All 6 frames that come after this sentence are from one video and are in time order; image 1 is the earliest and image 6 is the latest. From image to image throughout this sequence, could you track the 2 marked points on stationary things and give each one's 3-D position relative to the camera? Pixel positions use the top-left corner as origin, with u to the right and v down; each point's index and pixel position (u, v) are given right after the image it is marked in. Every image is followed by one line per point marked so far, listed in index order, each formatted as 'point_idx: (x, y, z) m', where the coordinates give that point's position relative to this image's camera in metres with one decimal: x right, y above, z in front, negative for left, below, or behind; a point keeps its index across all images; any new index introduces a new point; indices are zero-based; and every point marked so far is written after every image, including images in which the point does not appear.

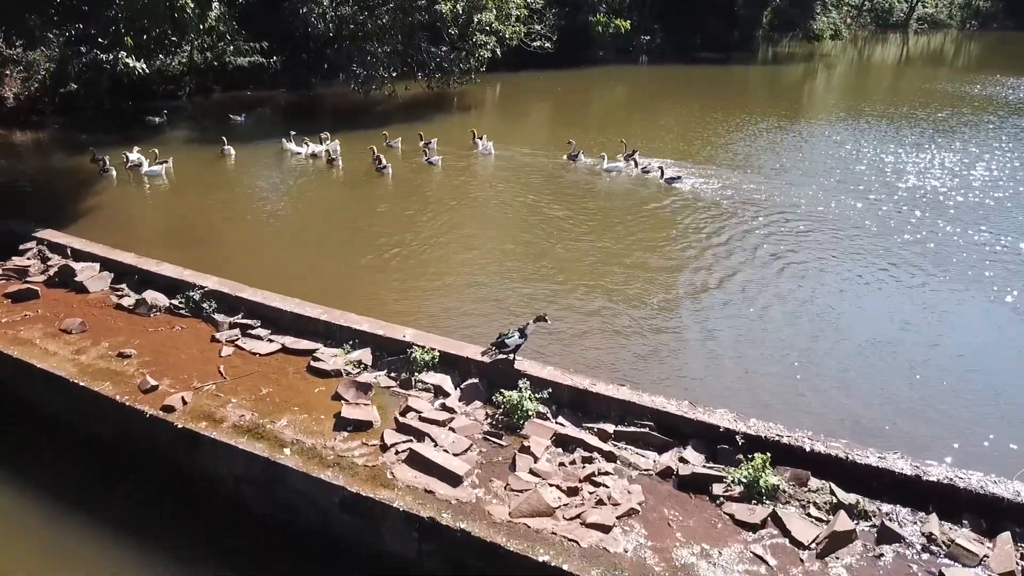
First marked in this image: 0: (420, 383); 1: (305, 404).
0: (-1.0, -1.0, +7.6) m
1: (-2.1, -1.2, +7.4) m
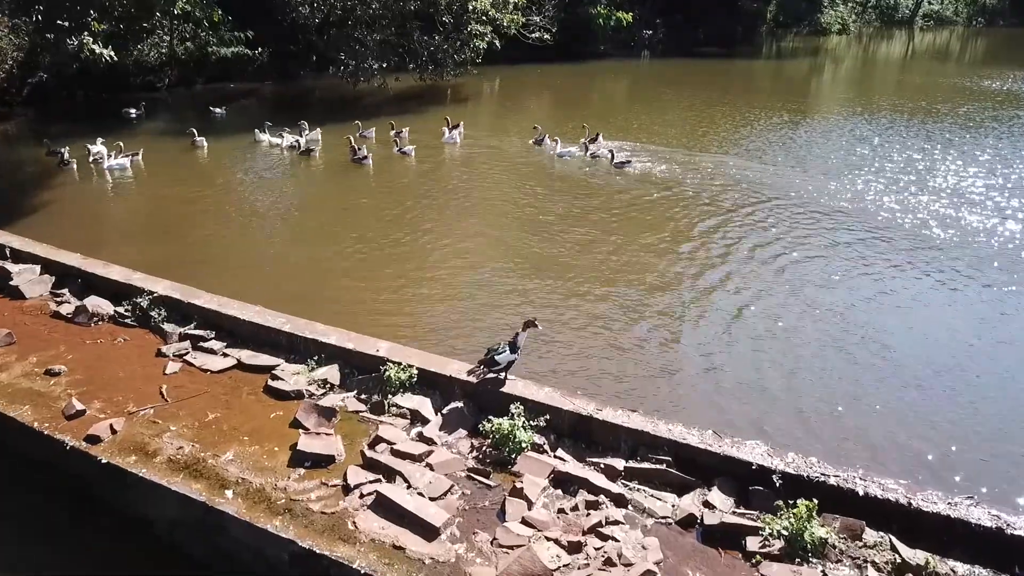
0: (-1.1, -1.1, +6.5) m
1: (-2.2, -1.3, +6.3) m
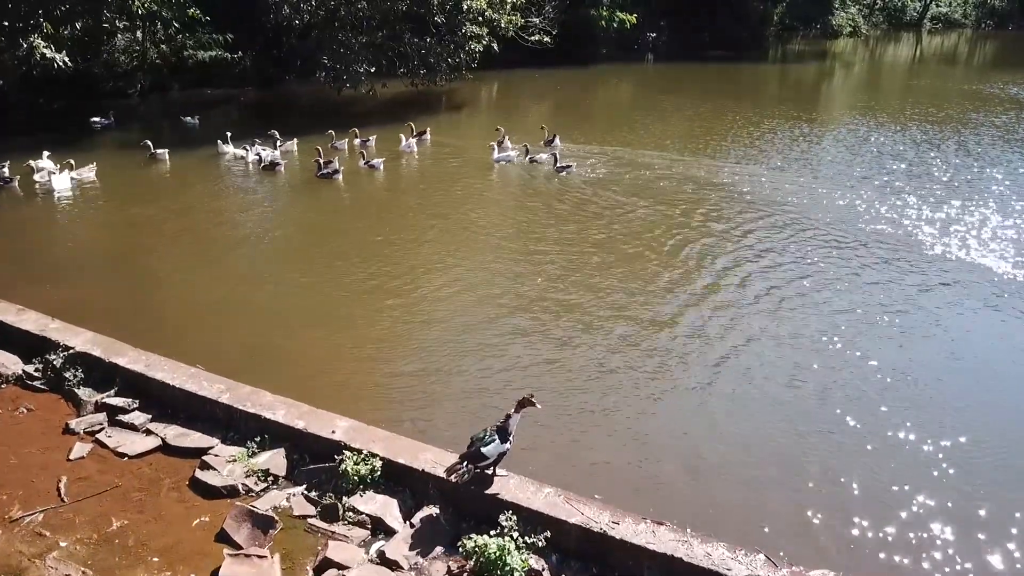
0: (-1.1, -1.6, +5.1) m
1: (-2.3, -1.8, +4.8) m
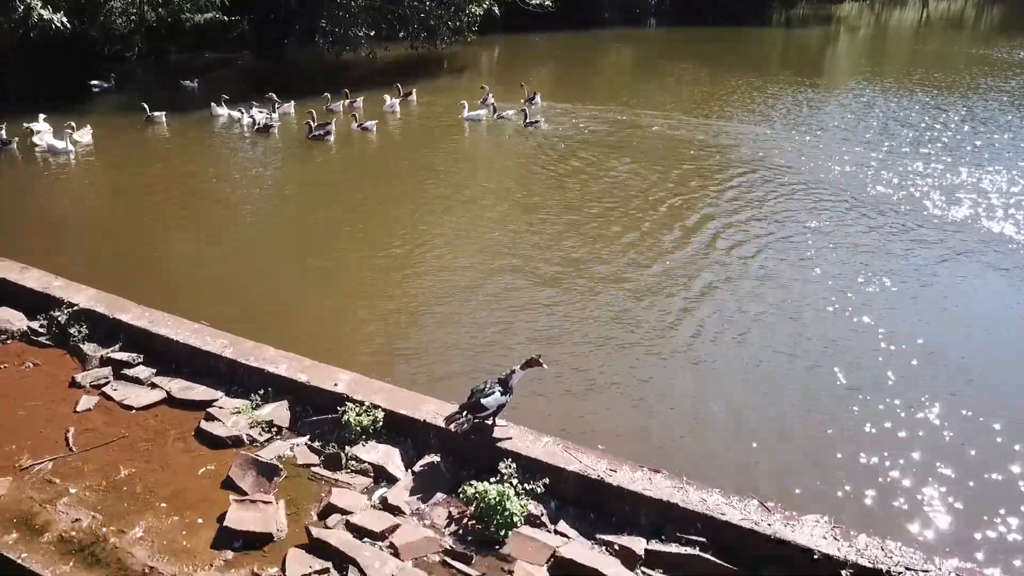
0: (-1.1, -1.3, +5.2) m
1: (-2.3, -1.4, +5.0) m
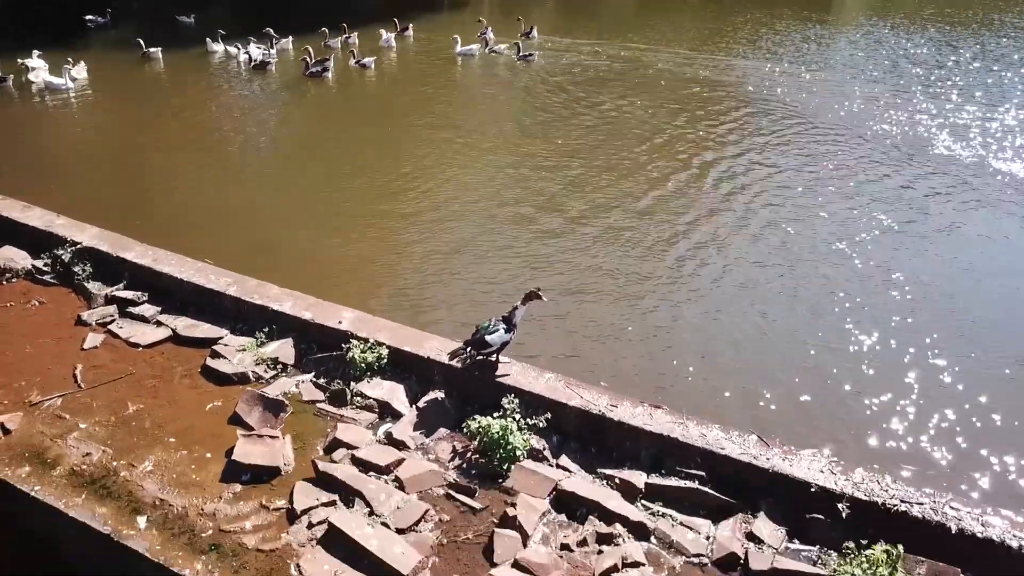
0: (-1.1, -0.8, +5.2) m
1: (-2.3, -1.0, +5.0) m
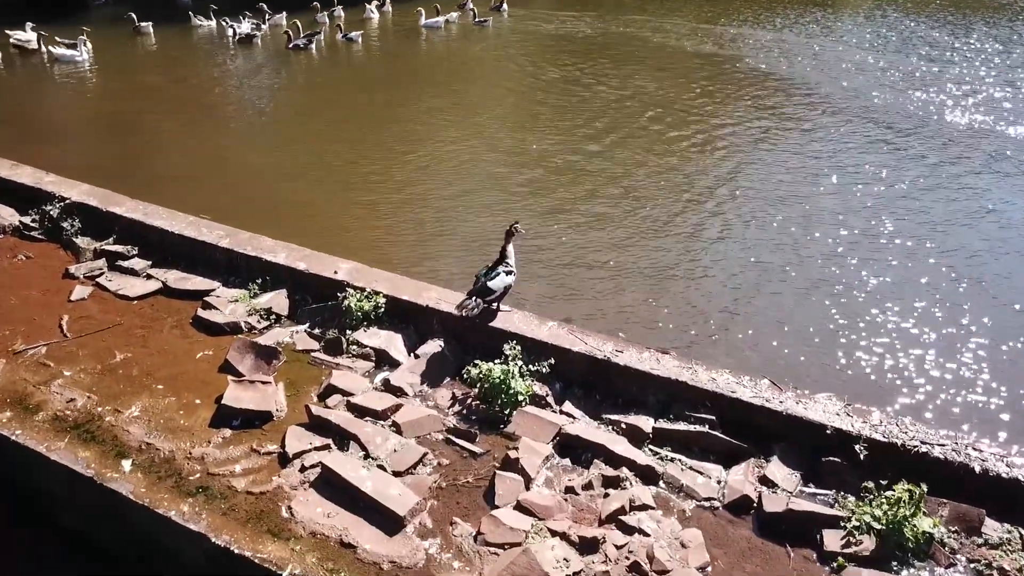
0: (-1.1, -0.4, +5.0) m
1: (-2.2, -0.6, +4.8) m
